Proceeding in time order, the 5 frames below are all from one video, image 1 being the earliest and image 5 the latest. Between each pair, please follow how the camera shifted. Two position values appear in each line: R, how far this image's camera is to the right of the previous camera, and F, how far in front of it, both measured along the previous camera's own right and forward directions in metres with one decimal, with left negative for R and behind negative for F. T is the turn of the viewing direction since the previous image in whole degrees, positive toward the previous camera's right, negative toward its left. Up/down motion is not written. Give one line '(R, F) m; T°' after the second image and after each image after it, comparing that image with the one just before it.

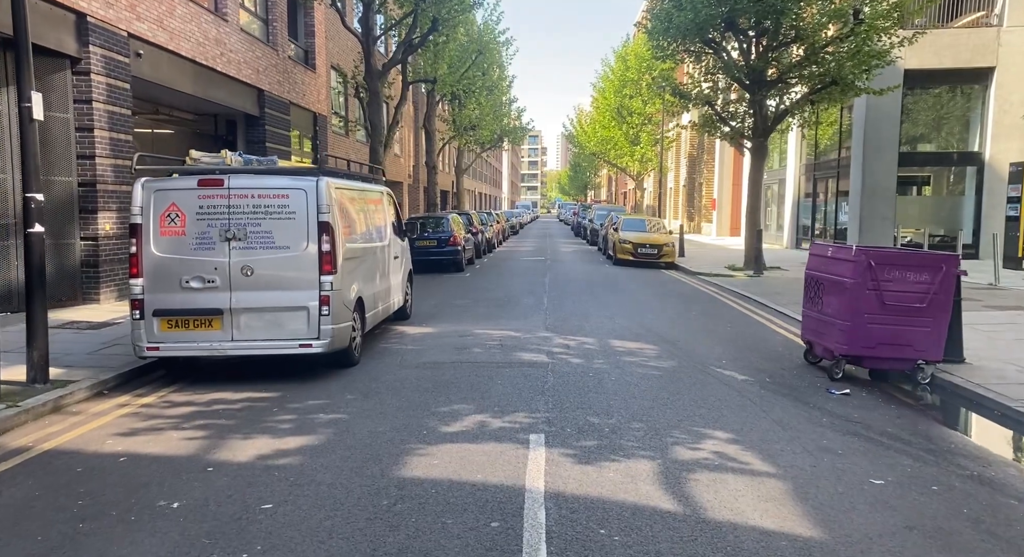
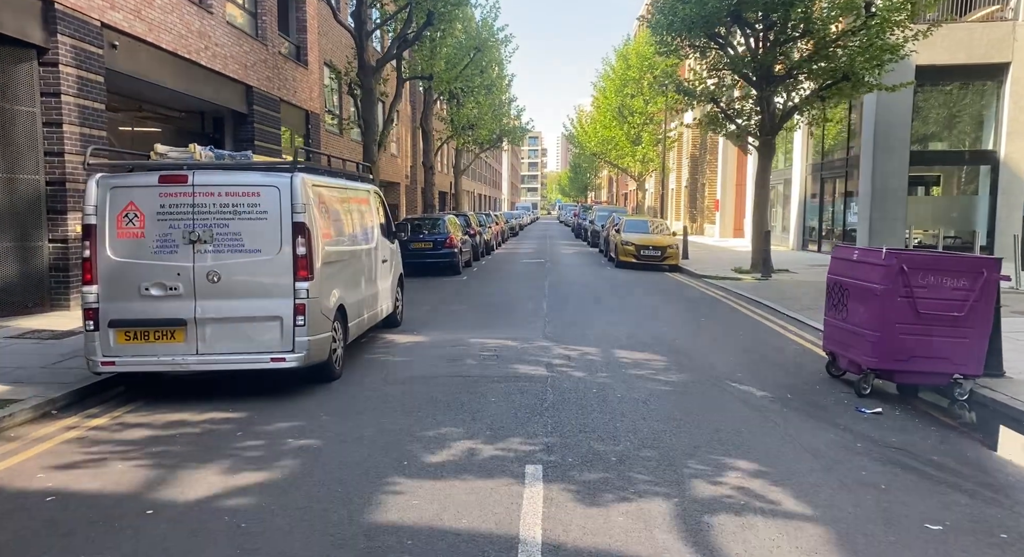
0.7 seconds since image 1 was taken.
(0.0, +0.7) m; 0°
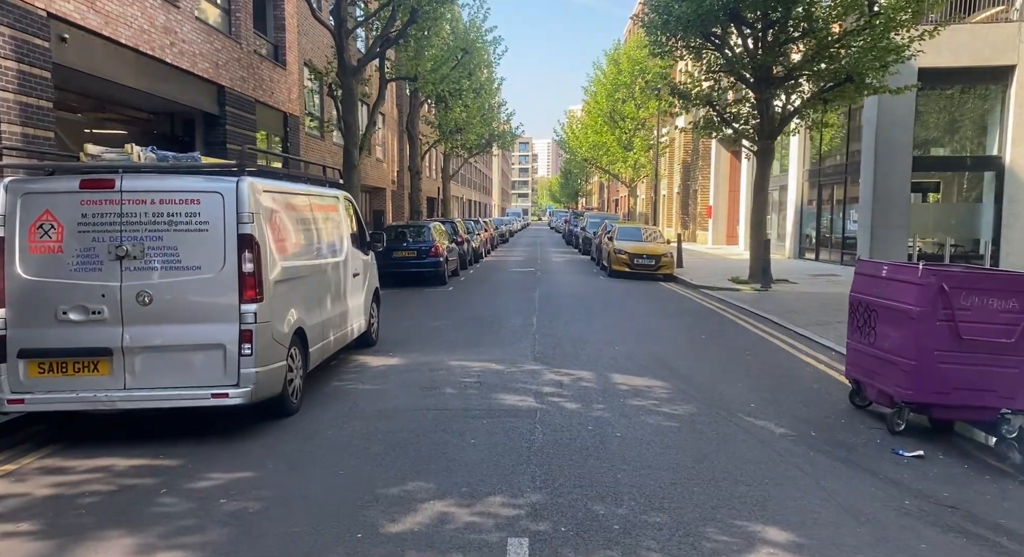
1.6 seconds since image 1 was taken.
(+0.1, +0.9) m; +1°
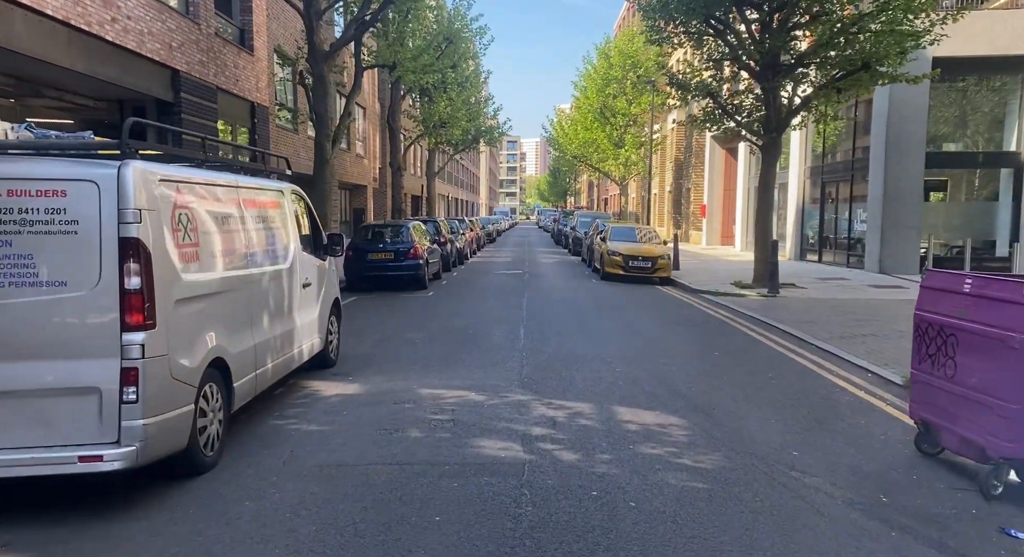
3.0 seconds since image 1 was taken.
(+0.1, +1.5) m; +1°
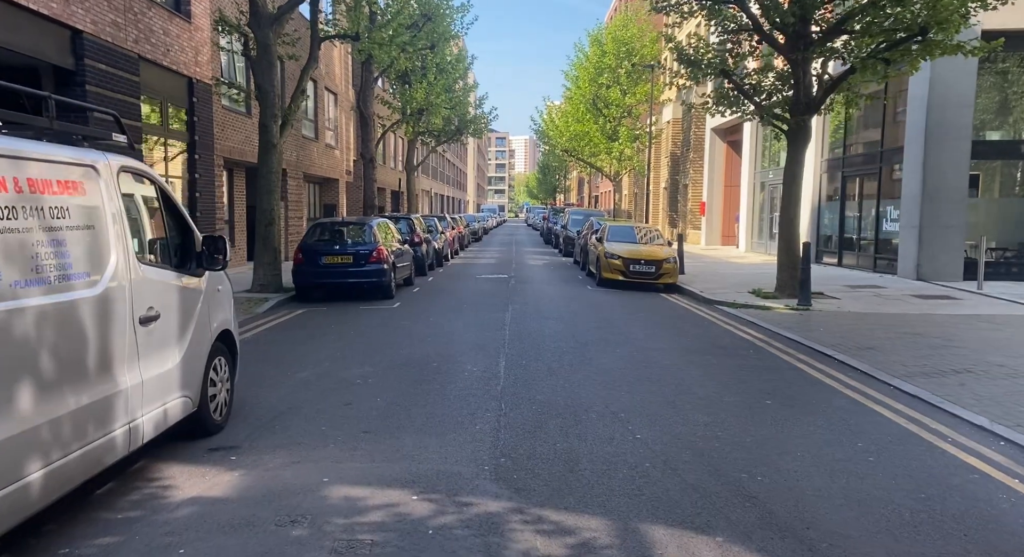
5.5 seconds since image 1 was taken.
(+0.1, +2.7) m; +1°
